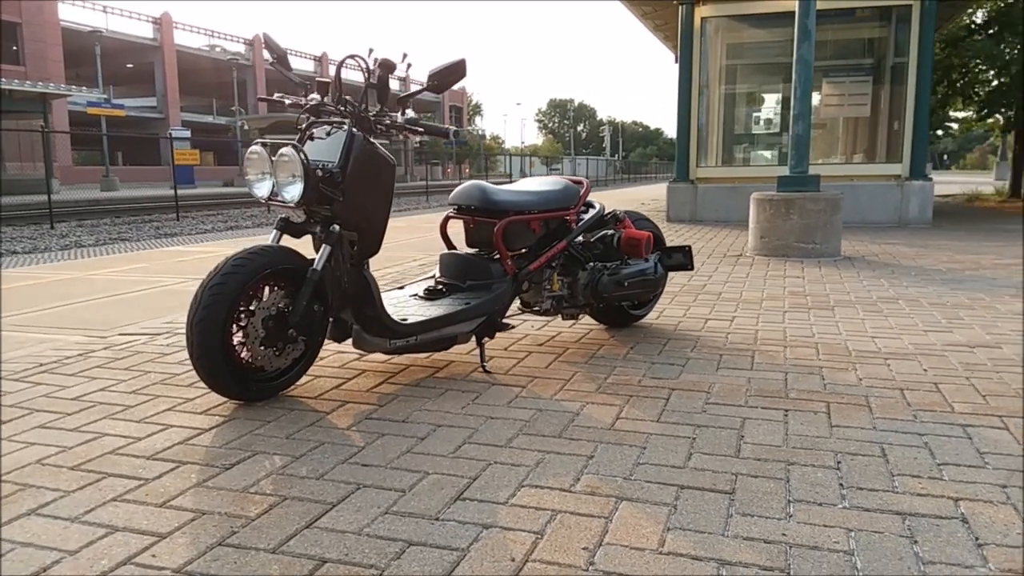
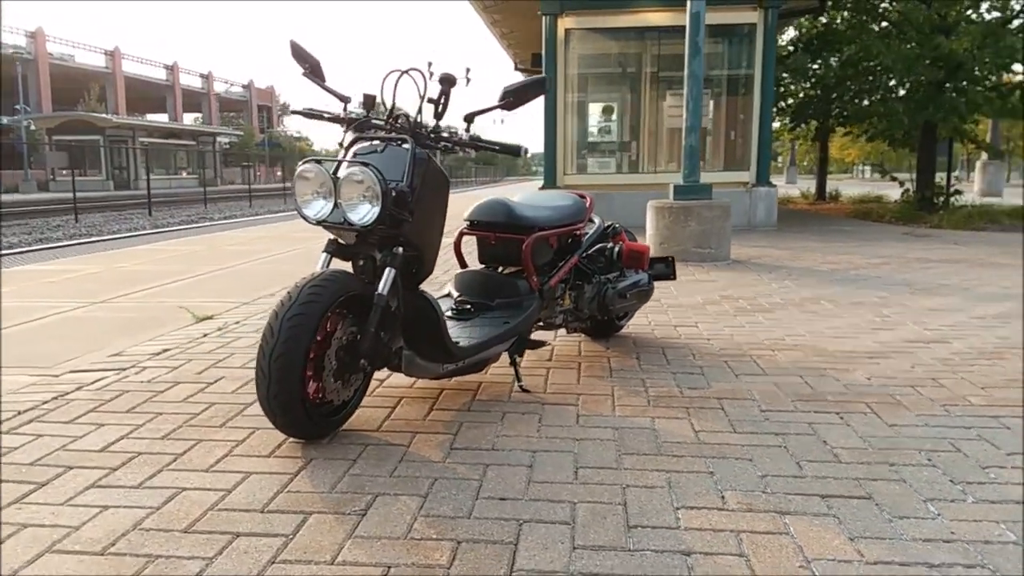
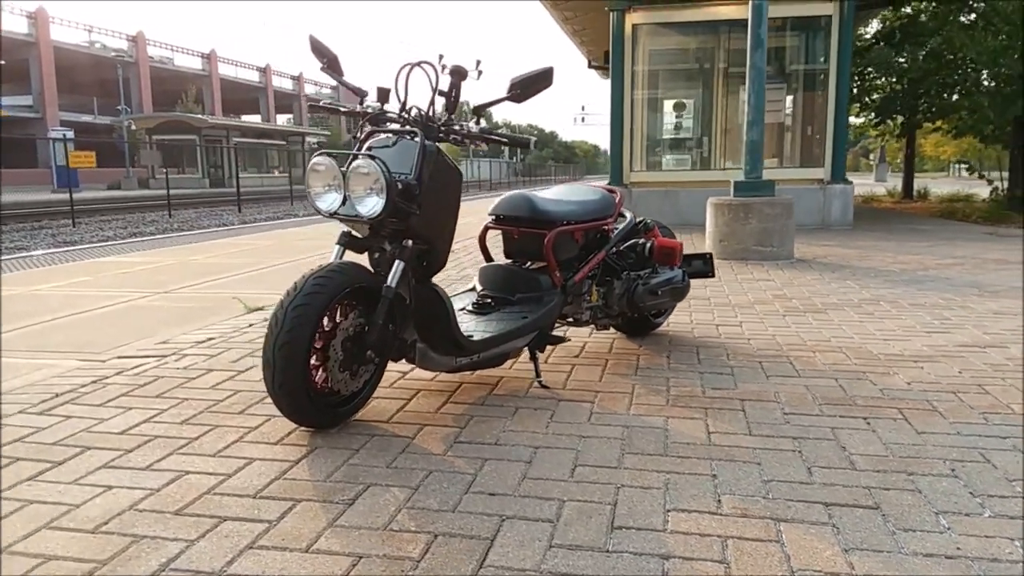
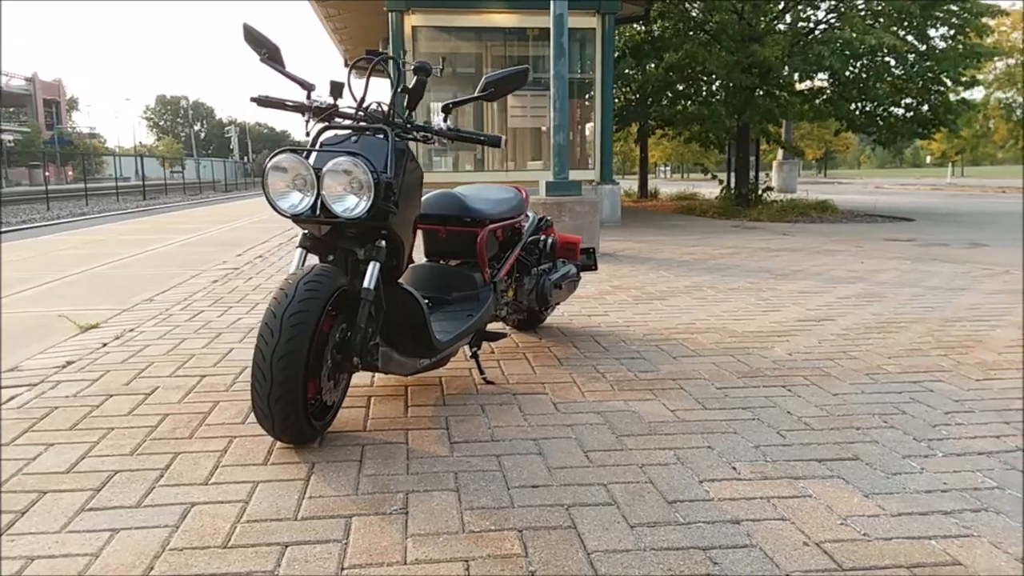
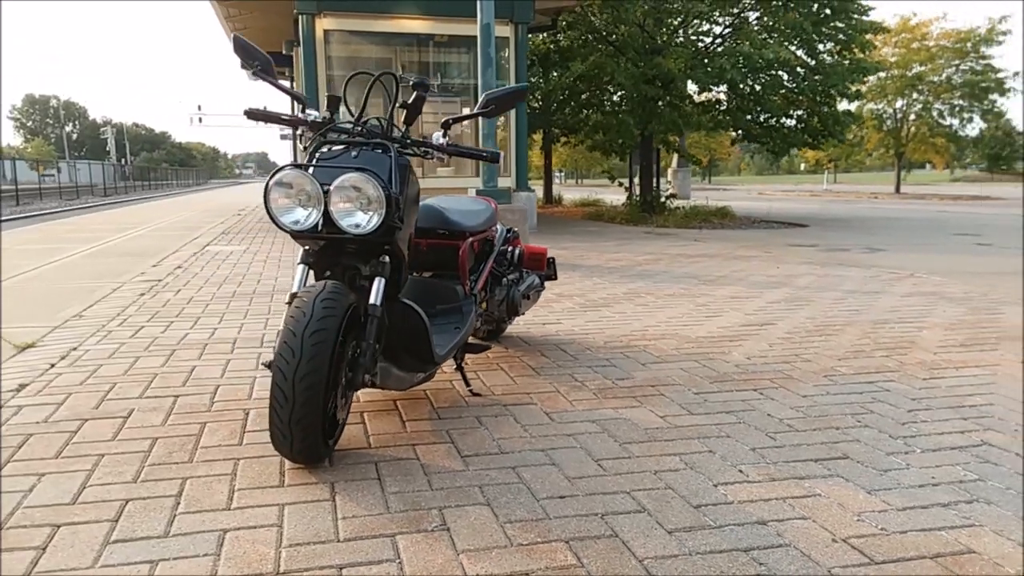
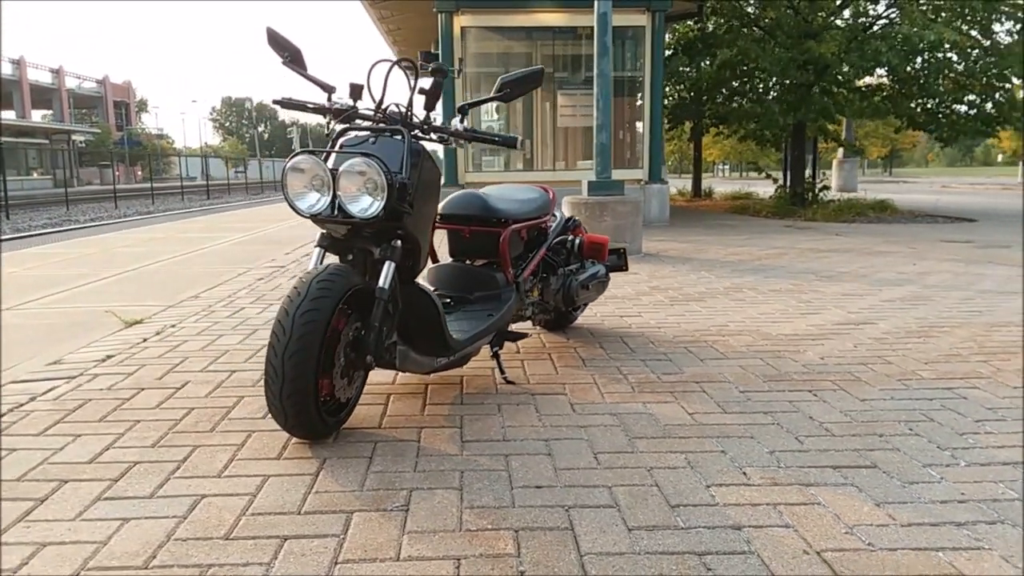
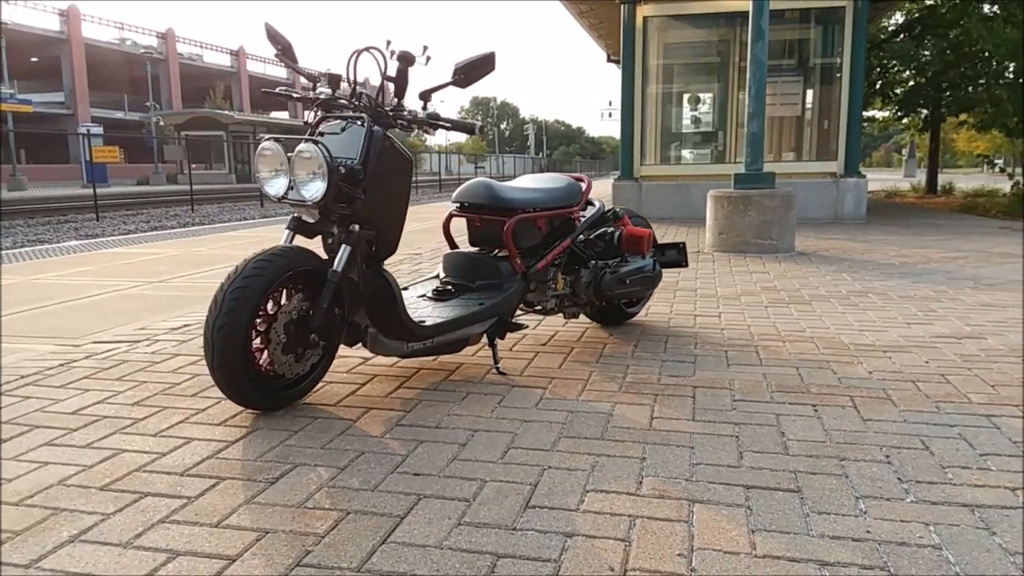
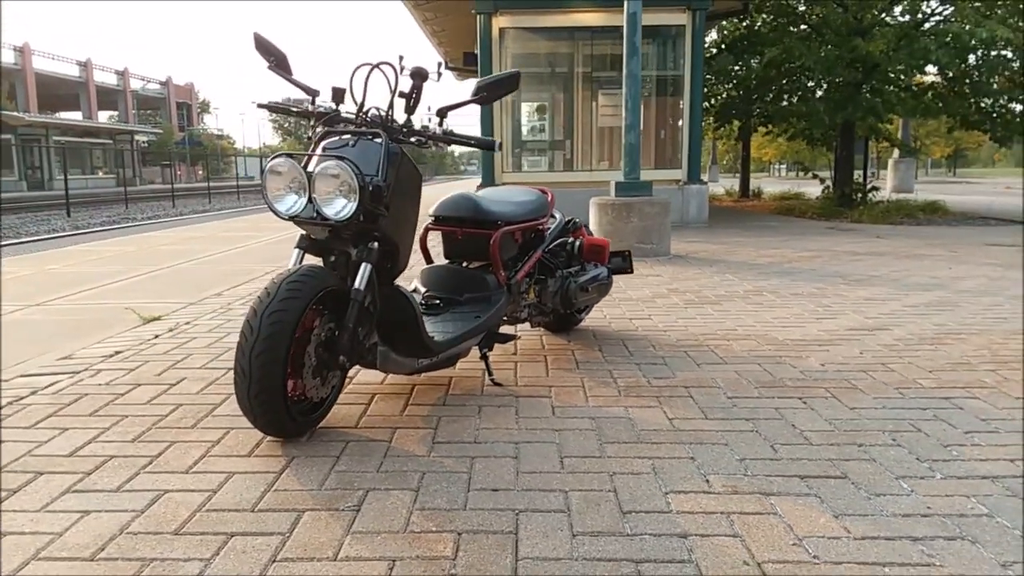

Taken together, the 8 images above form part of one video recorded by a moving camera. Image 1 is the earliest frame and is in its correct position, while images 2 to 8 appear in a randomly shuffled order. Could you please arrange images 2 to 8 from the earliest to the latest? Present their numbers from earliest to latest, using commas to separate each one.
7, 3, 2, 8, 6, 4, 5
